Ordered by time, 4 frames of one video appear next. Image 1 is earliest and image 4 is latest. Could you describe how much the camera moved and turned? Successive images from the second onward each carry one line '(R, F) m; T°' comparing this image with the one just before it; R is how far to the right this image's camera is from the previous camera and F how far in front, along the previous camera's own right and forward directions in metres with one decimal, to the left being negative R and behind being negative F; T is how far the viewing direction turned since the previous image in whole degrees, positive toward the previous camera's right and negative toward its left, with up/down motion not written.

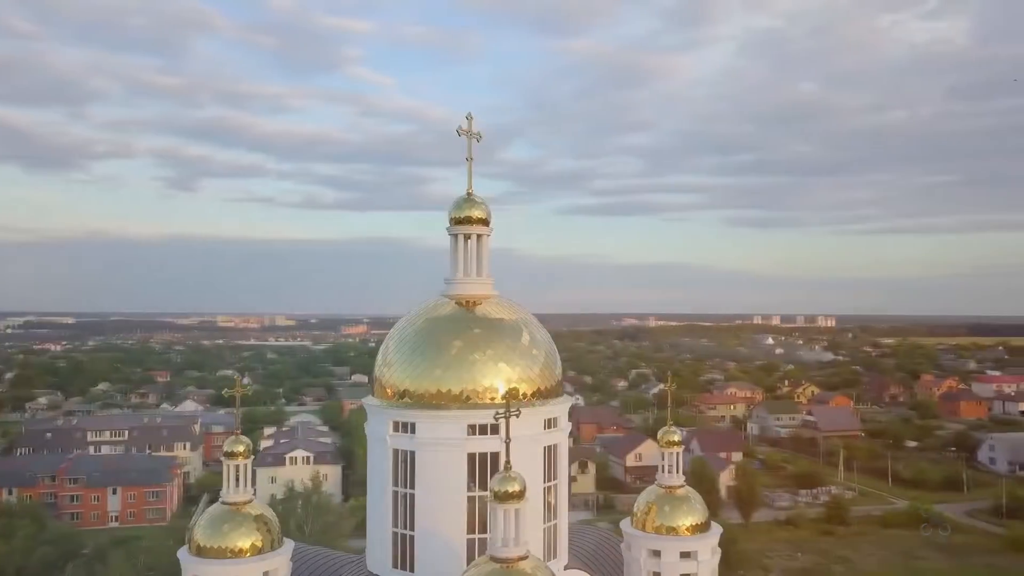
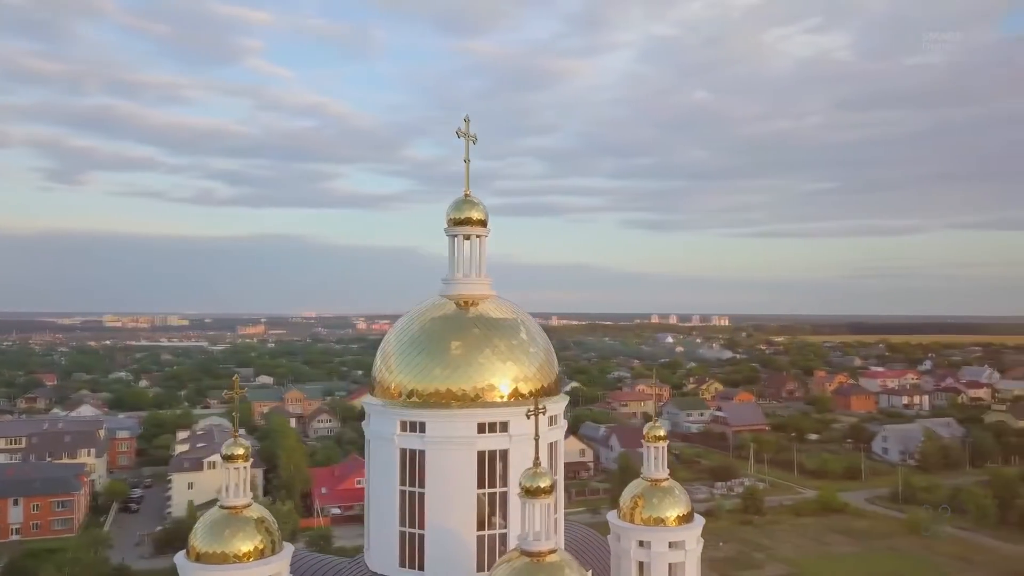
(-0.7, -0.1) m; +7°
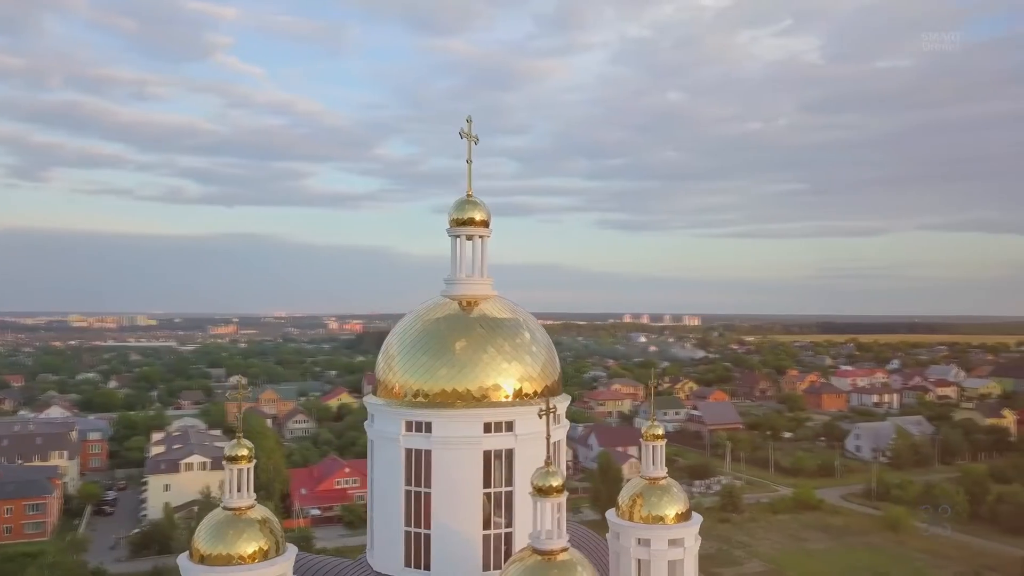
(-0.2, 0.0) m; +2°
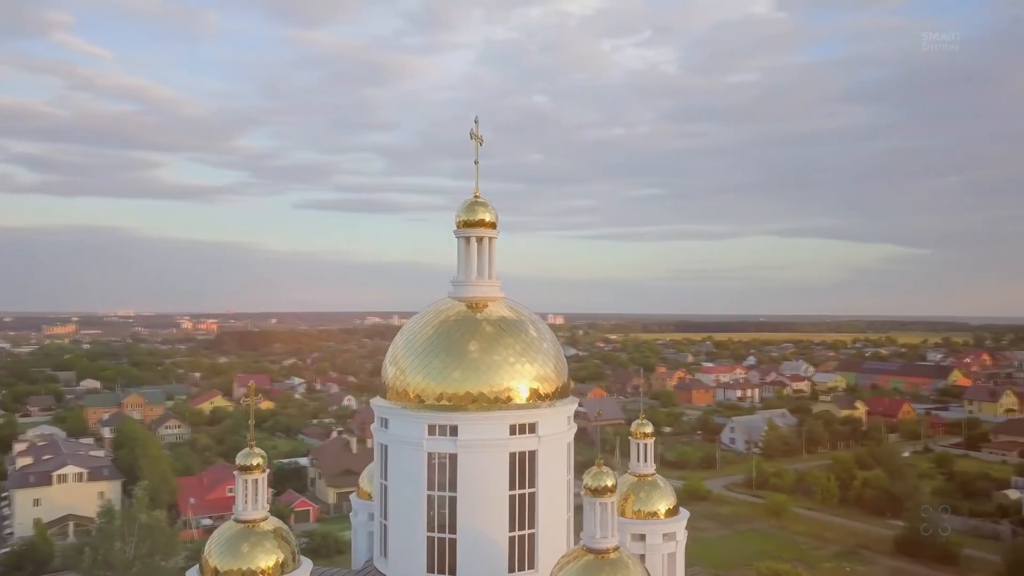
(-1.1, +0.1) m; +10°
